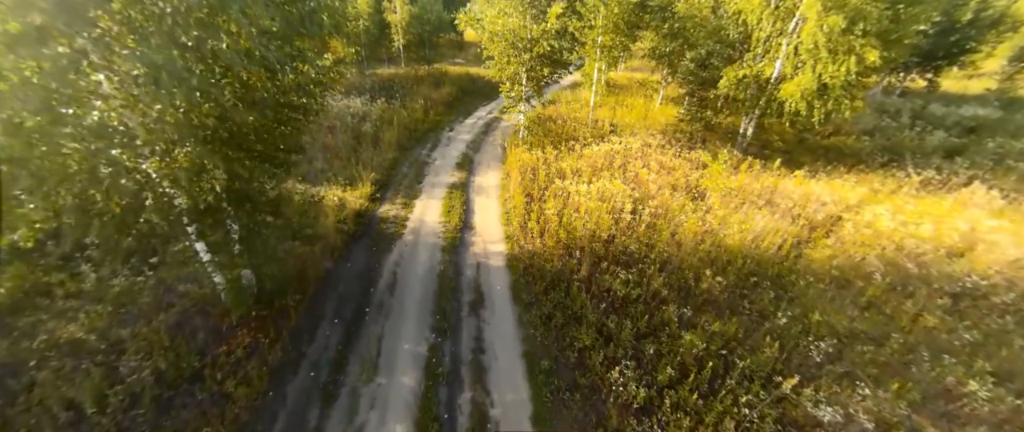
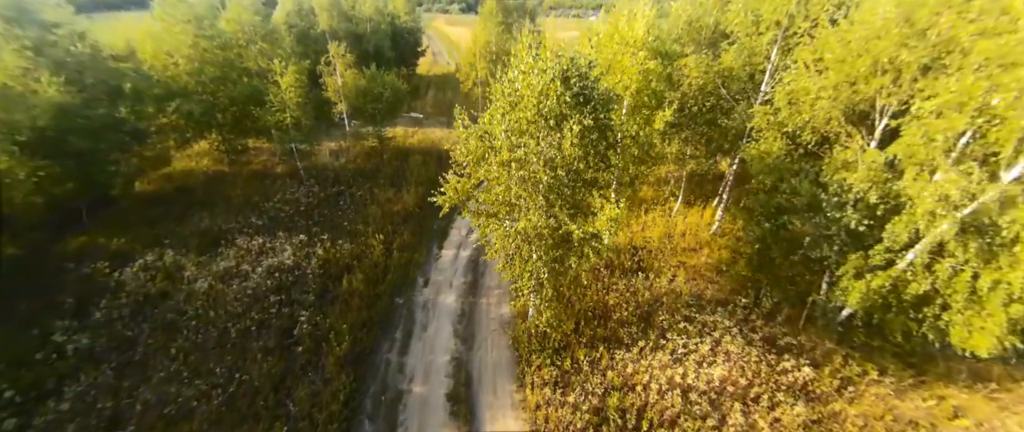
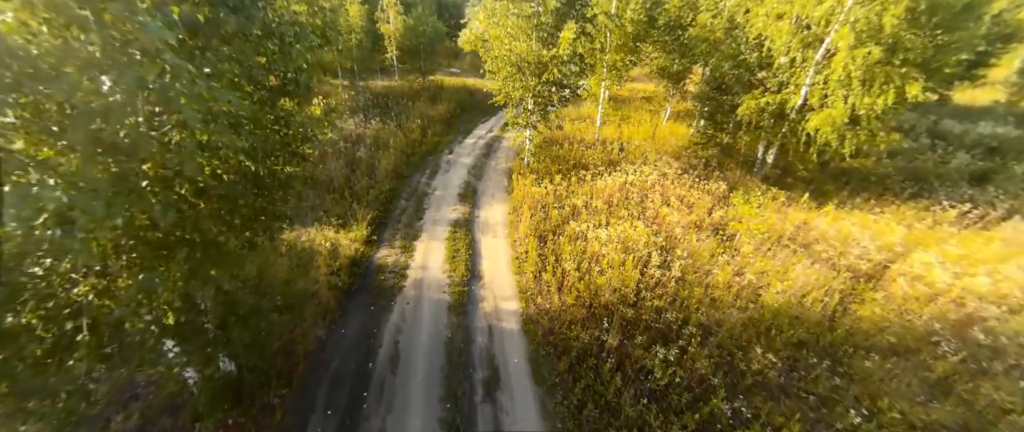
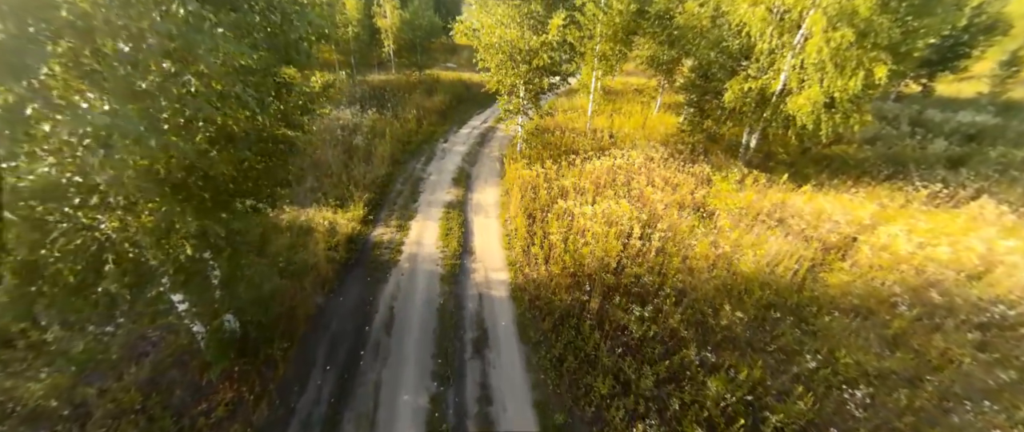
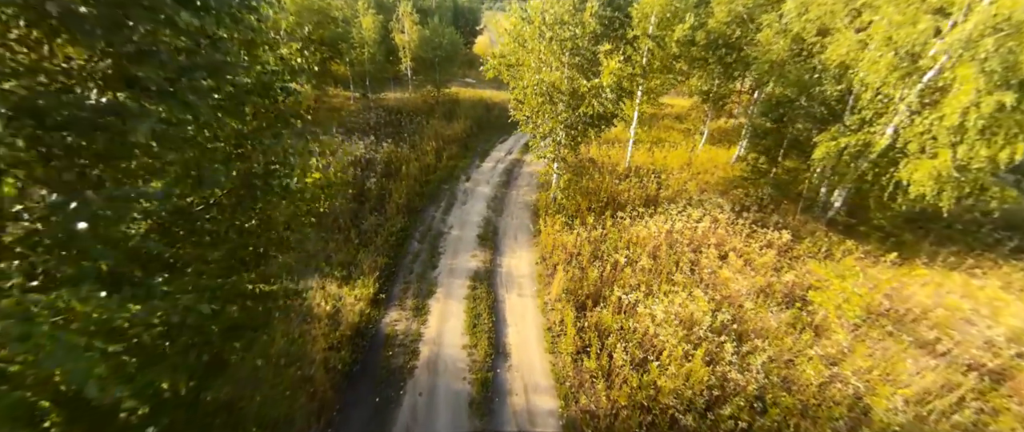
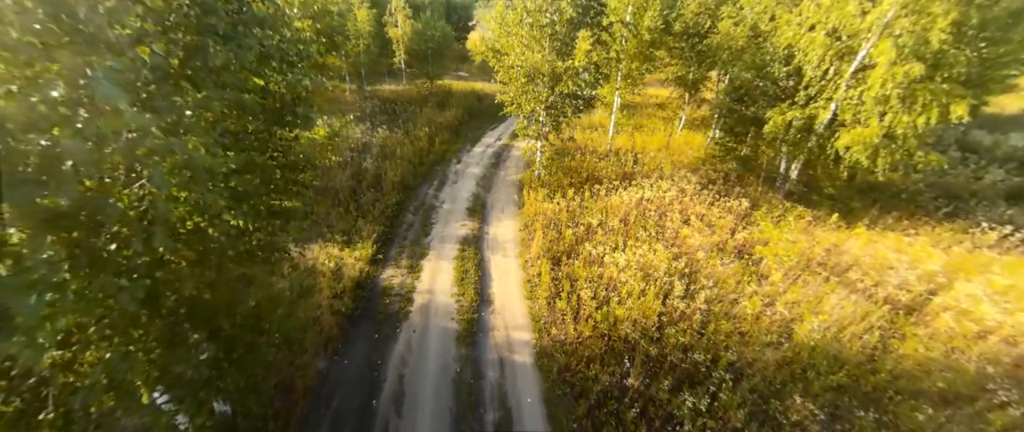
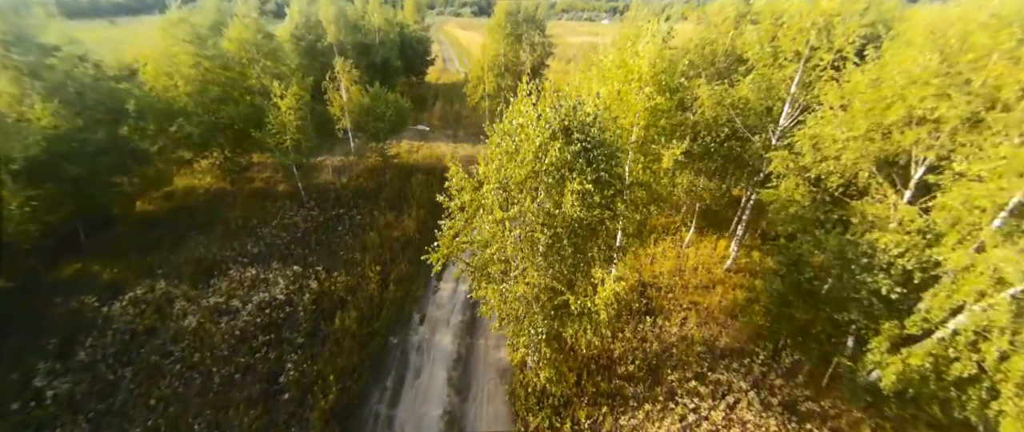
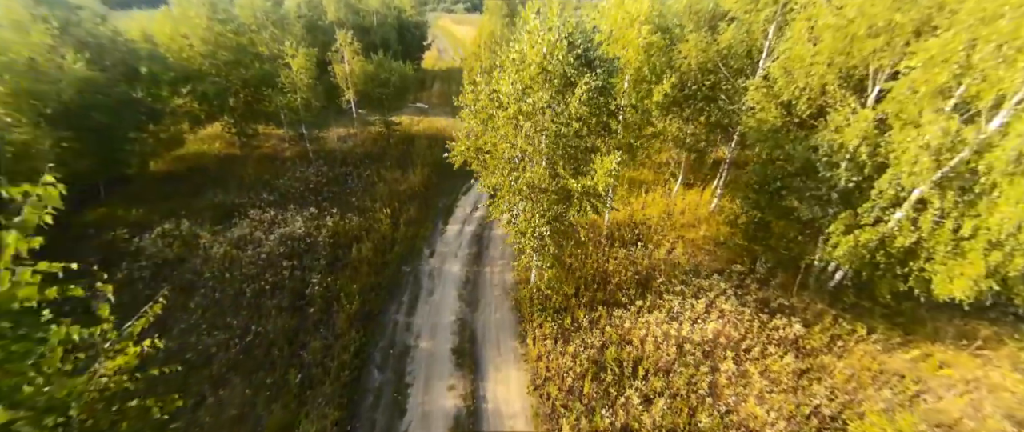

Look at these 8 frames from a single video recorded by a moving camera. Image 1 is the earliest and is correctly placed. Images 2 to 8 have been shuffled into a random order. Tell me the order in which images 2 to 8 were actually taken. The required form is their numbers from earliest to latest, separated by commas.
4, 3, 6, 5, 8, 2, 7
